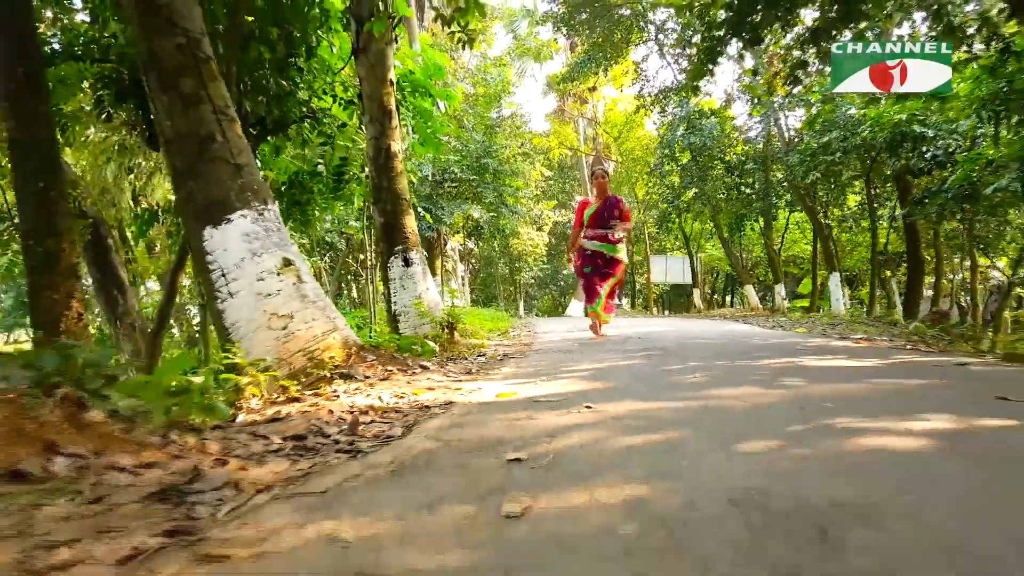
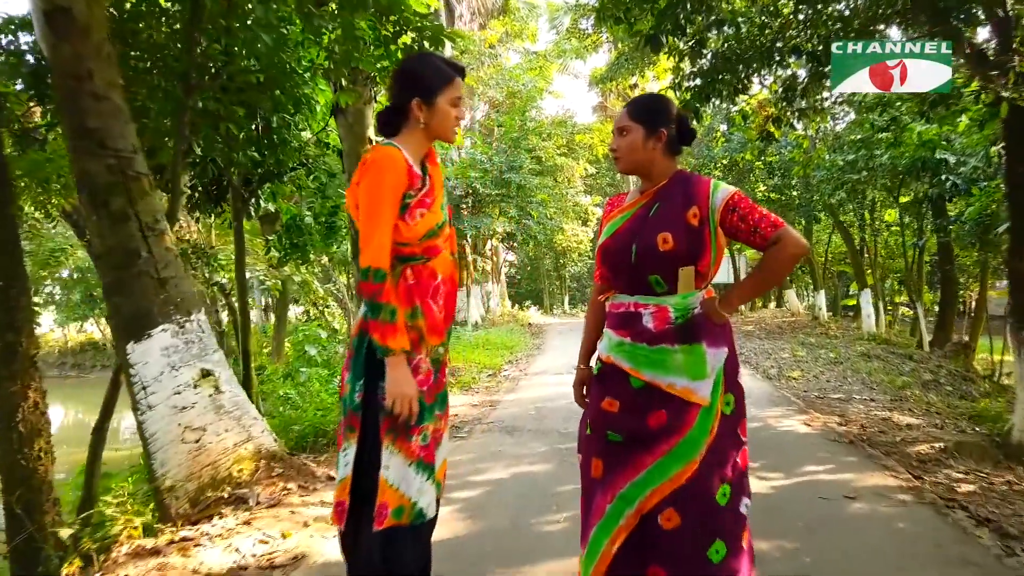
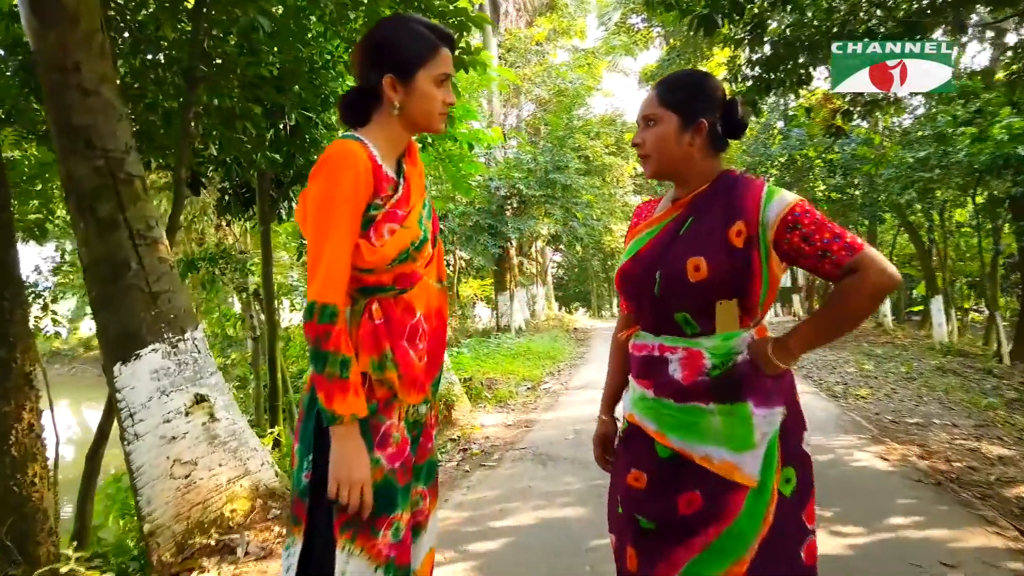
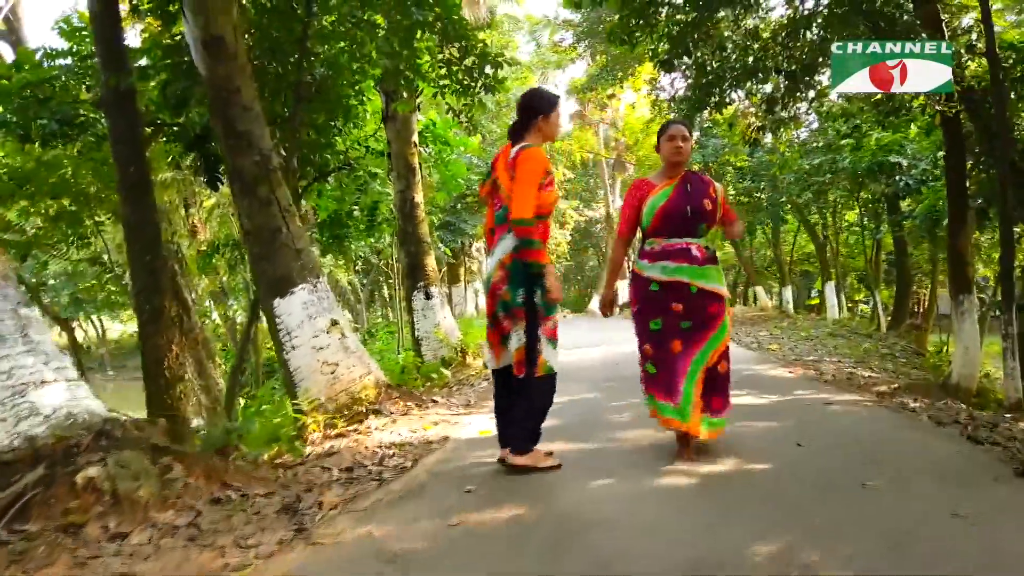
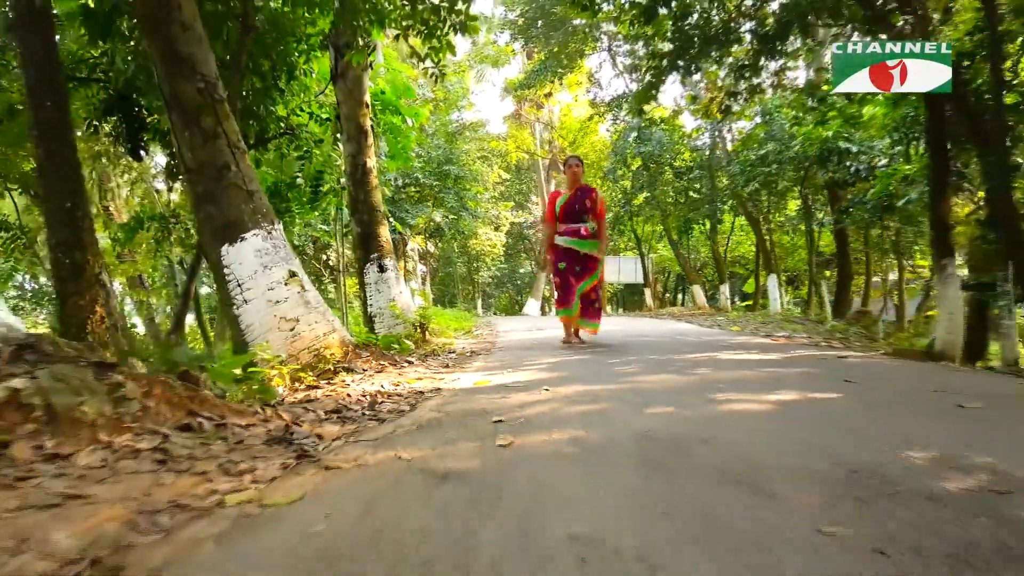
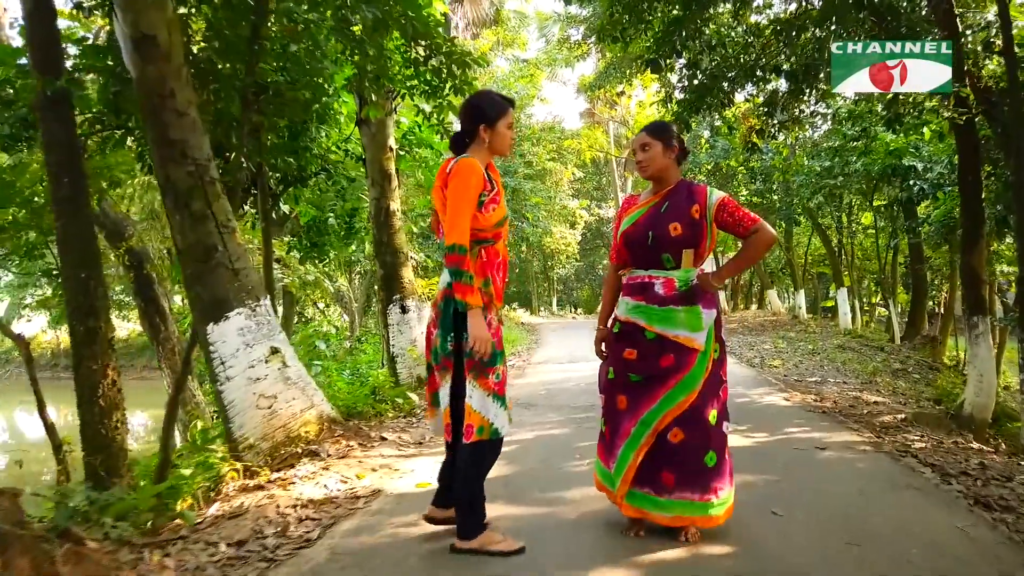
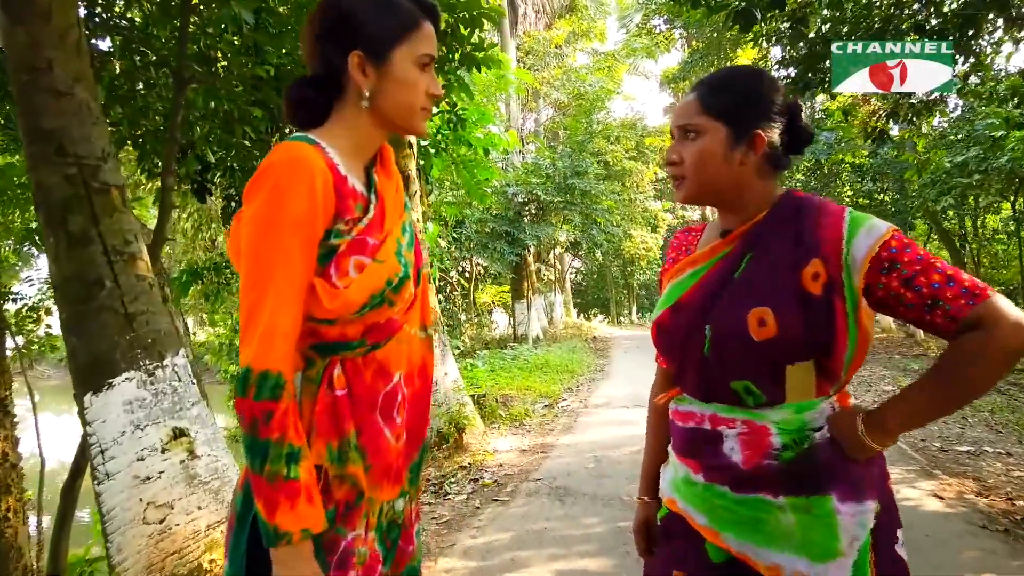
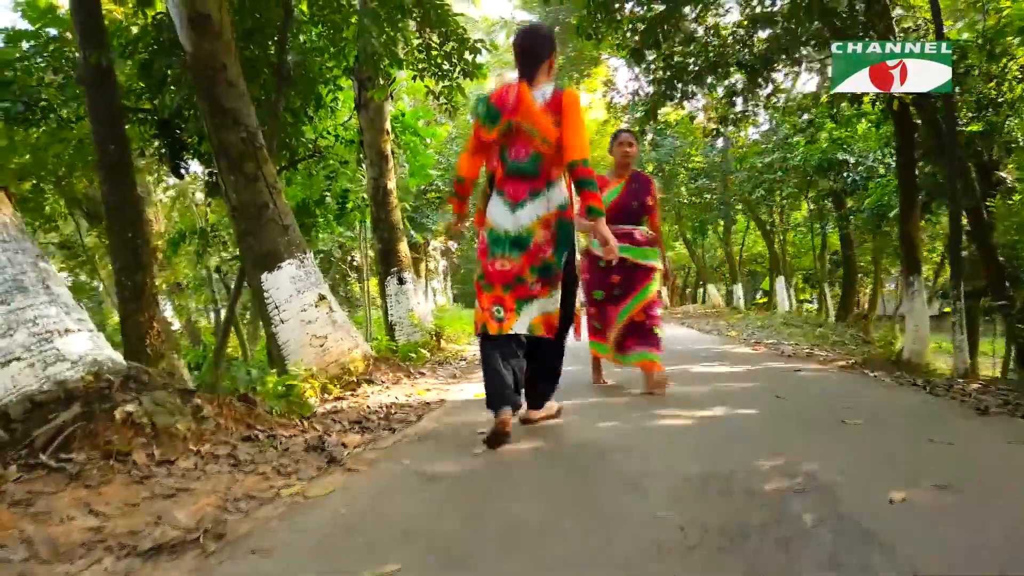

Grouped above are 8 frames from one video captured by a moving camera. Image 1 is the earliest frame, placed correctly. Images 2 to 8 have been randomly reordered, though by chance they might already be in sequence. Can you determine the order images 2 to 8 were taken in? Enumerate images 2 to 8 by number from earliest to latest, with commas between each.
5, 8, 4, 6, 2, 3, 7
